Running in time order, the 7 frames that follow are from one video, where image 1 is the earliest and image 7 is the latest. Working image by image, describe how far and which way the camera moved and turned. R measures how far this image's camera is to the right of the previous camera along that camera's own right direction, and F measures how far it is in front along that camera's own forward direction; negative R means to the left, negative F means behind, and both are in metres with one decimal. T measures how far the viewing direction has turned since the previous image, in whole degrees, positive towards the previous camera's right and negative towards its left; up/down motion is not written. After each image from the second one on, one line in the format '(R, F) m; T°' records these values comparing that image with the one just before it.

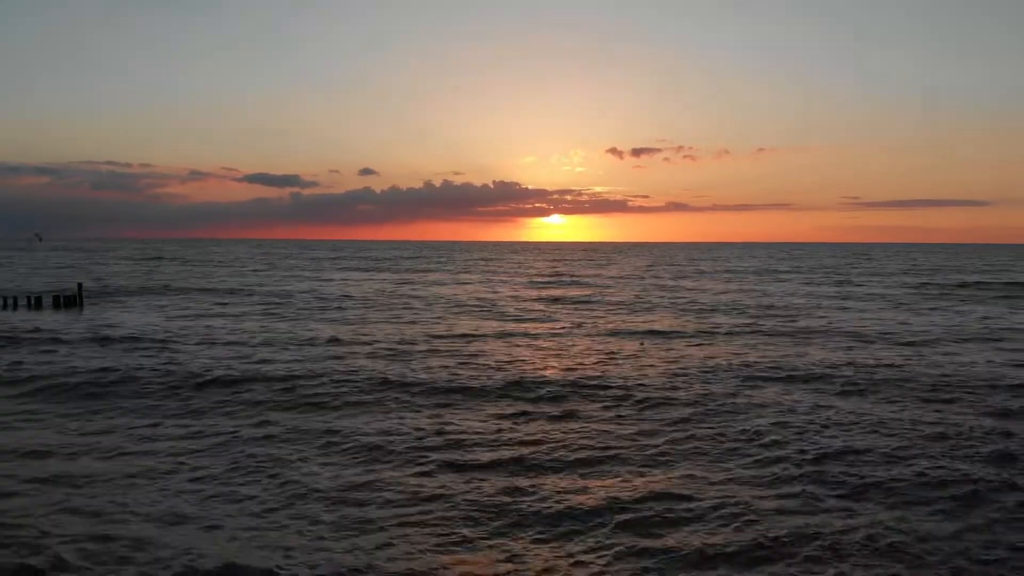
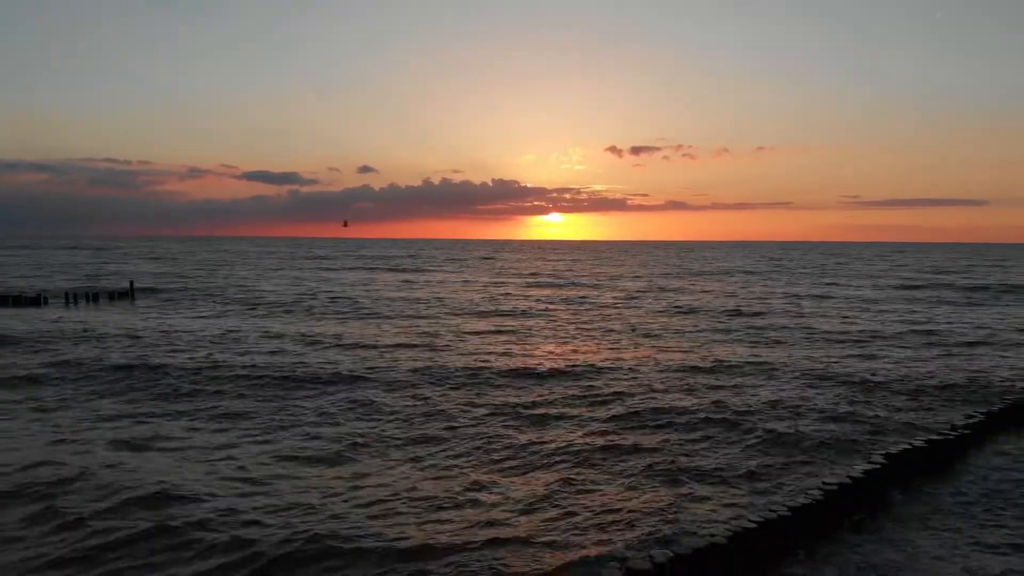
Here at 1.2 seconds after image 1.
(-0.2, -2.7) m; 0°
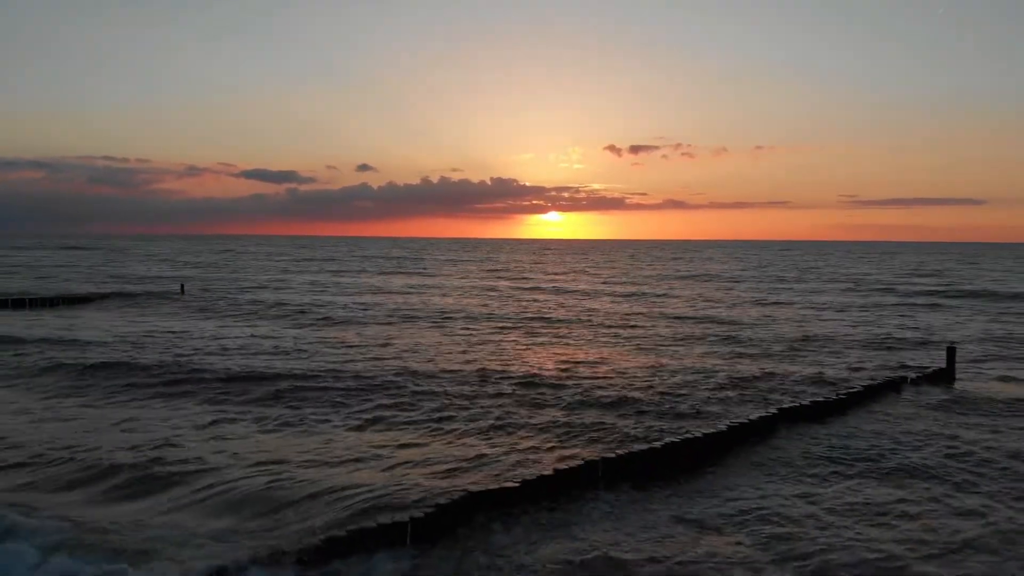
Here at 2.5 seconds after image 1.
(-0.3, -3.4) m; 0°
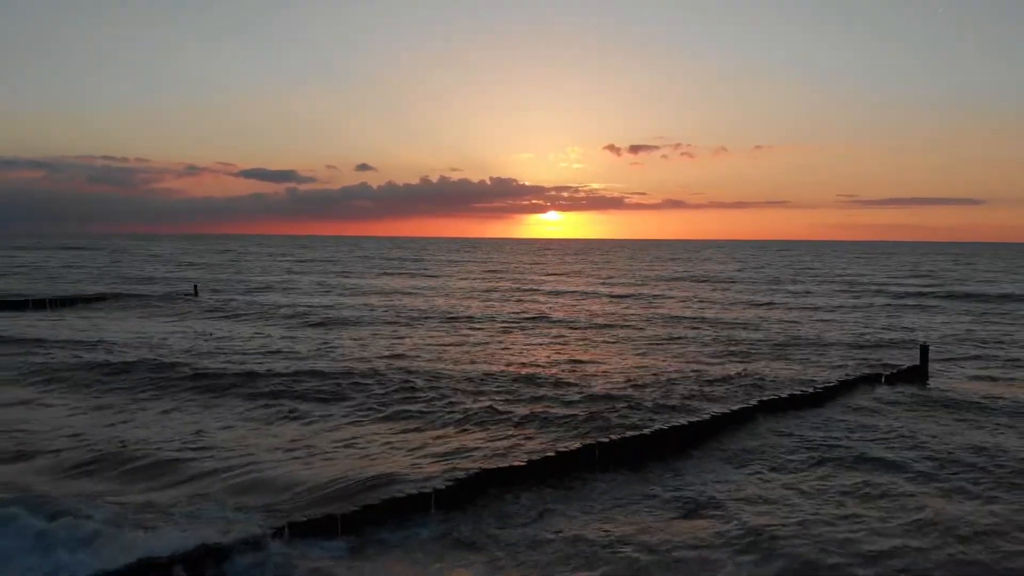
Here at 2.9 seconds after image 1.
(-1.3, +4.1) m; 0°
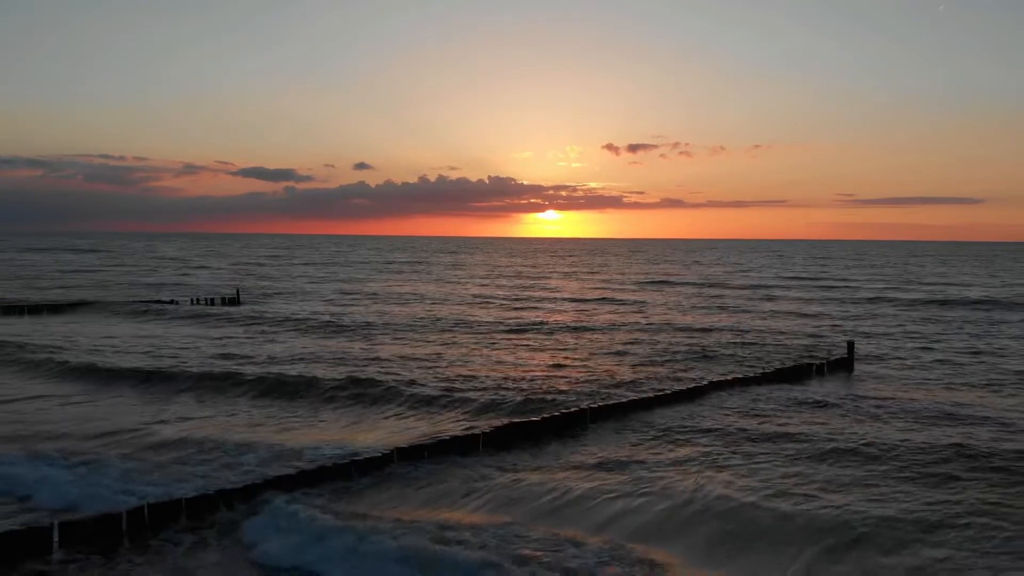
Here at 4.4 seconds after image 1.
(-0.1, -4.0) m; 0°
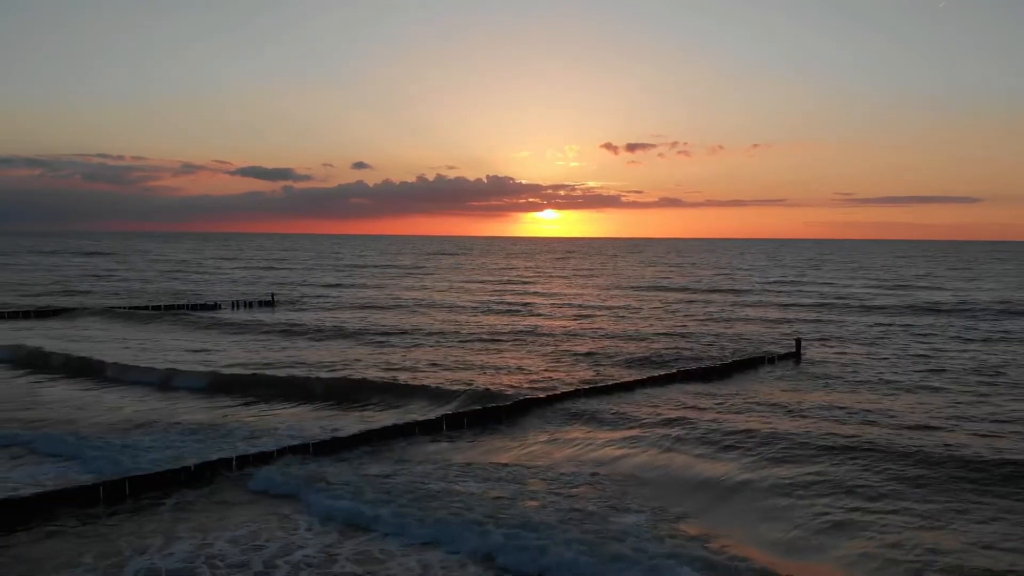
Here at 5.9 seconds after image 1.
(-0.2, -4.3) m; 0°
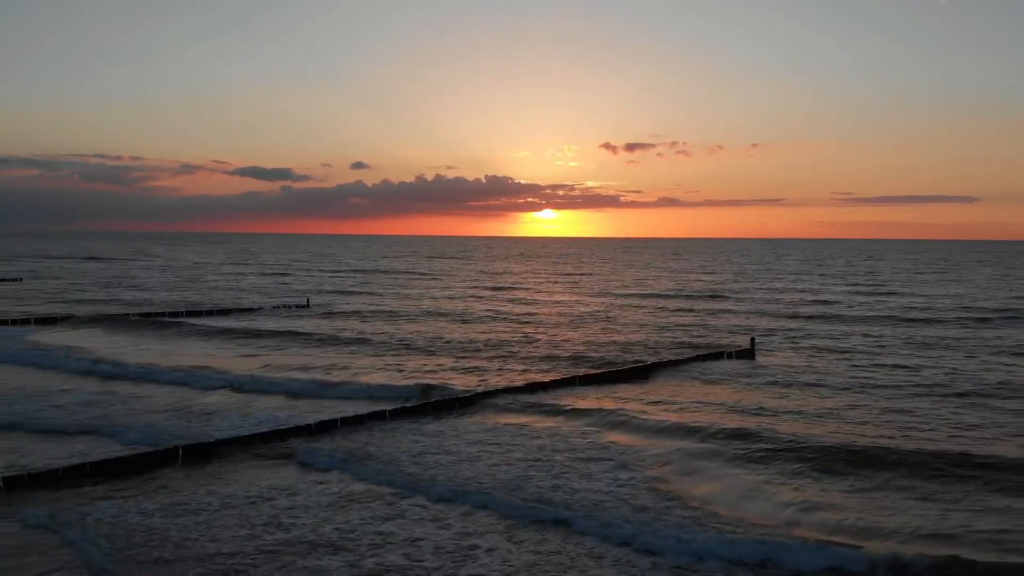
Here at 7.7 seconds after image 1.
(-0.2, -5.3) m; 0°
